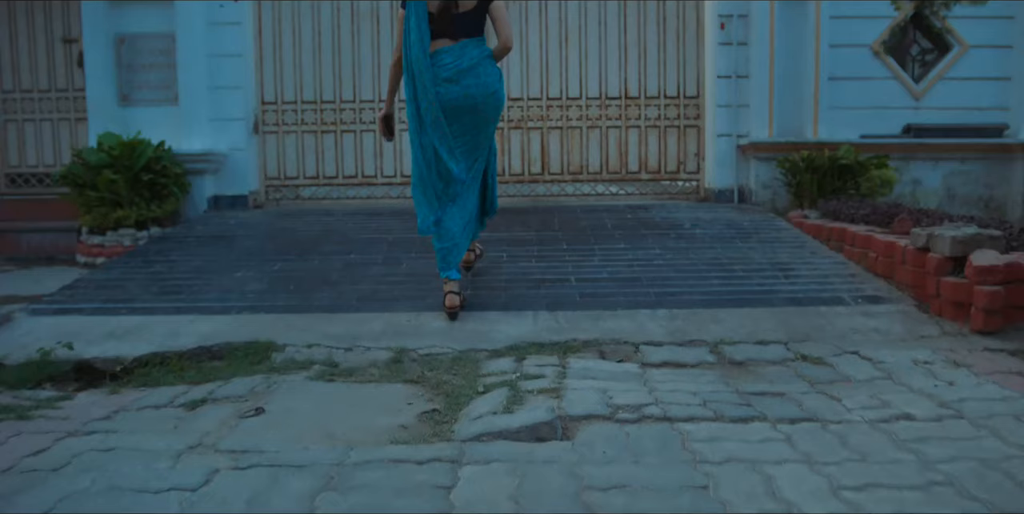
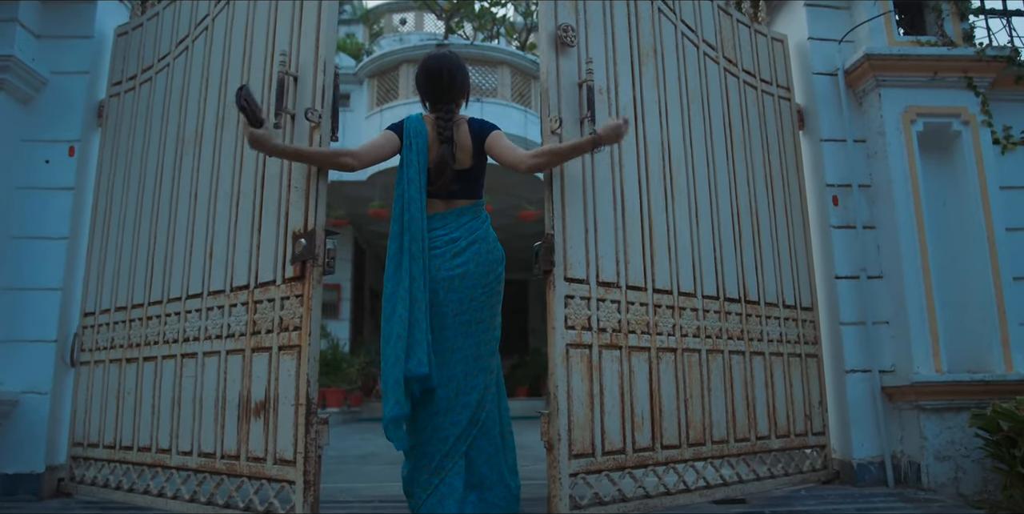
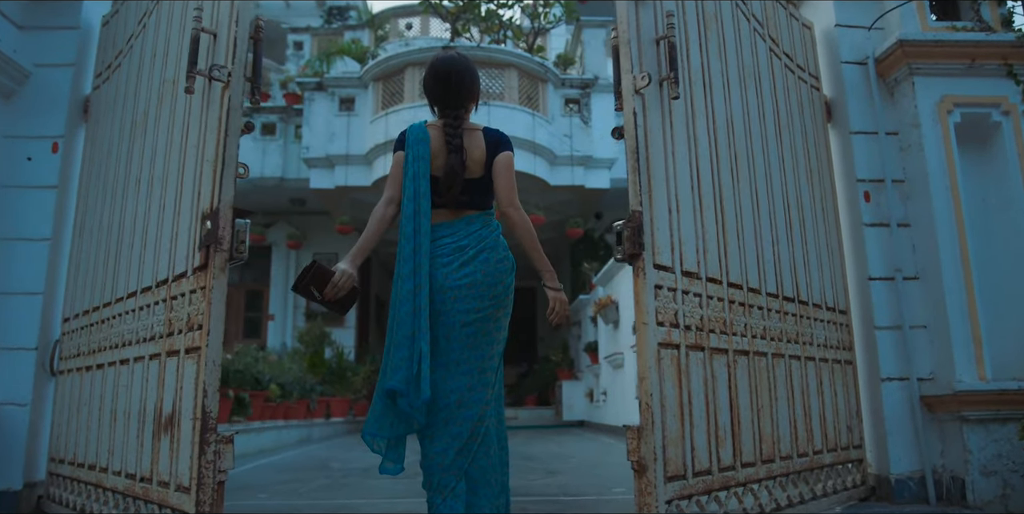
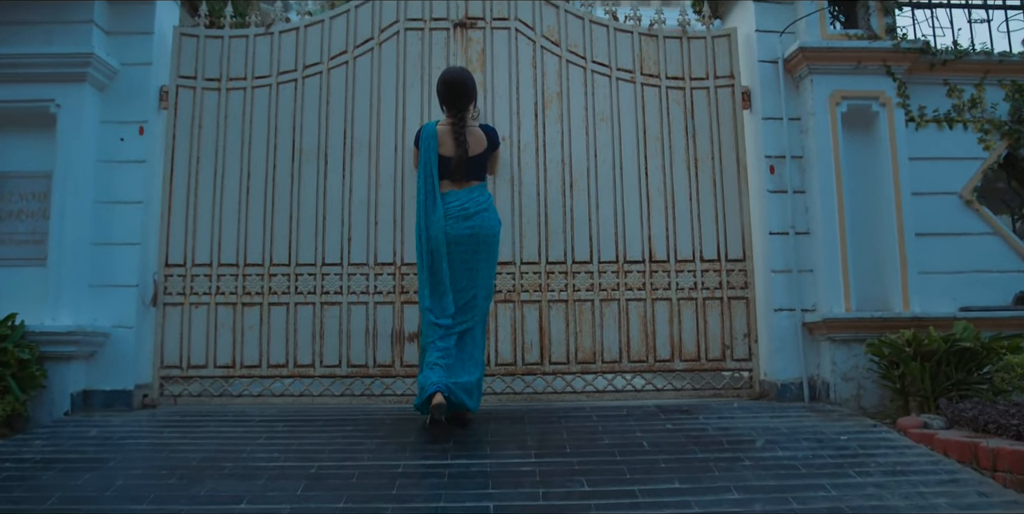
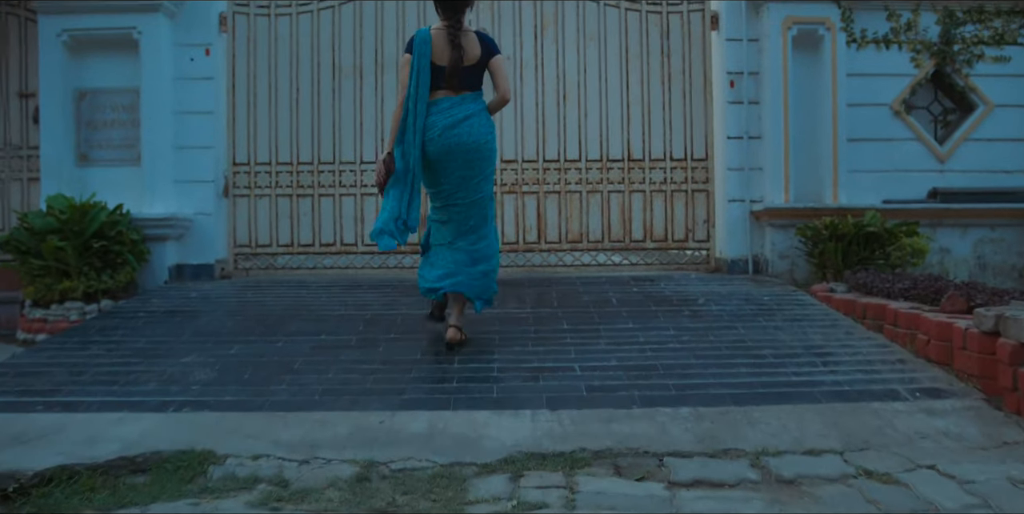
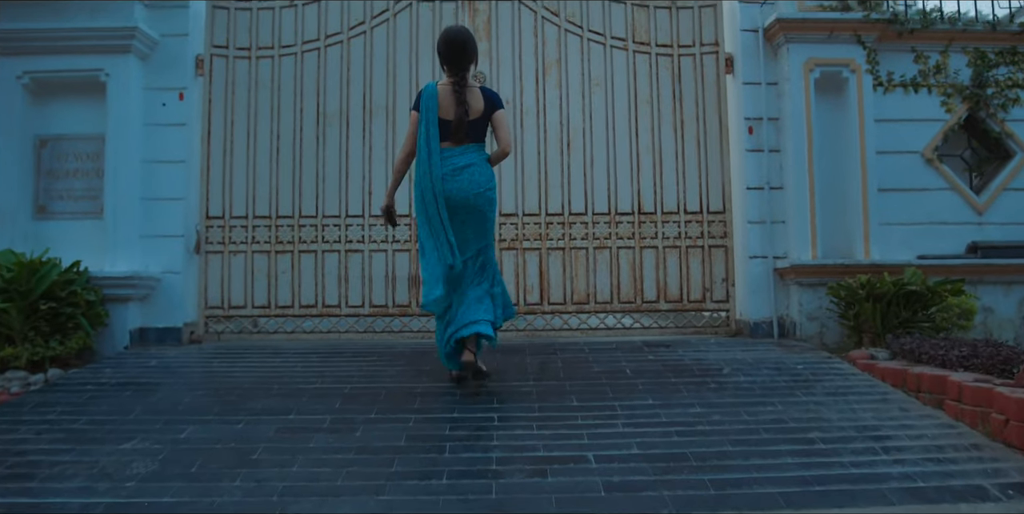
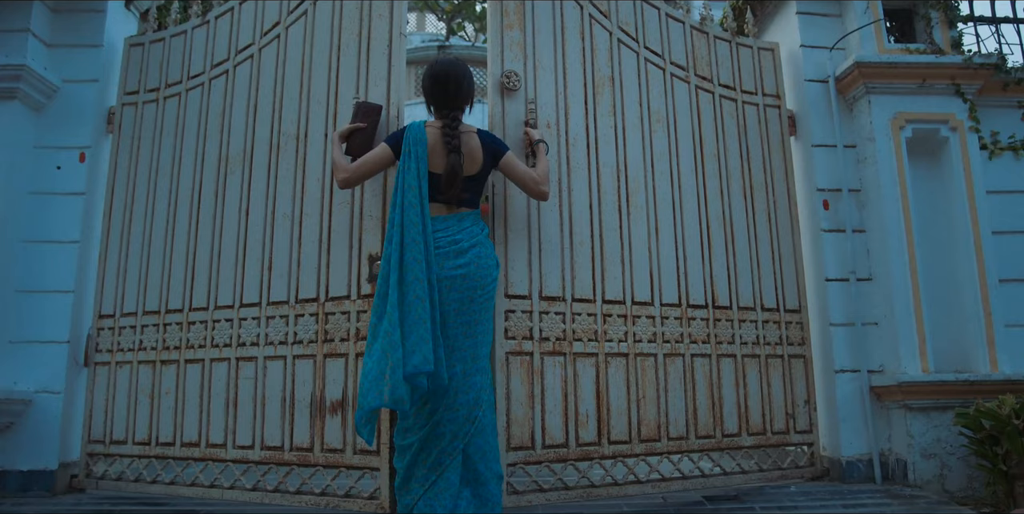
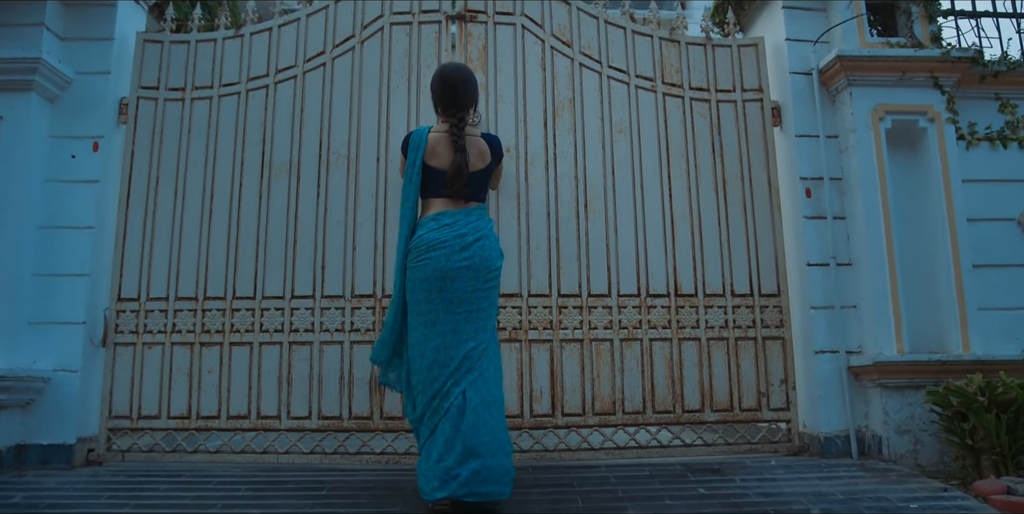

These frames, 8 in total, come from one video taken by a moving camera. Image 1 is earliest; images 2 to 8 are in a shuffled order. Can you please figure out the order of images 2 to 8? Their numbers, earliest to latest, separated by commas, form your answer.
5, 6, 4, 8, 7, 2, 3
